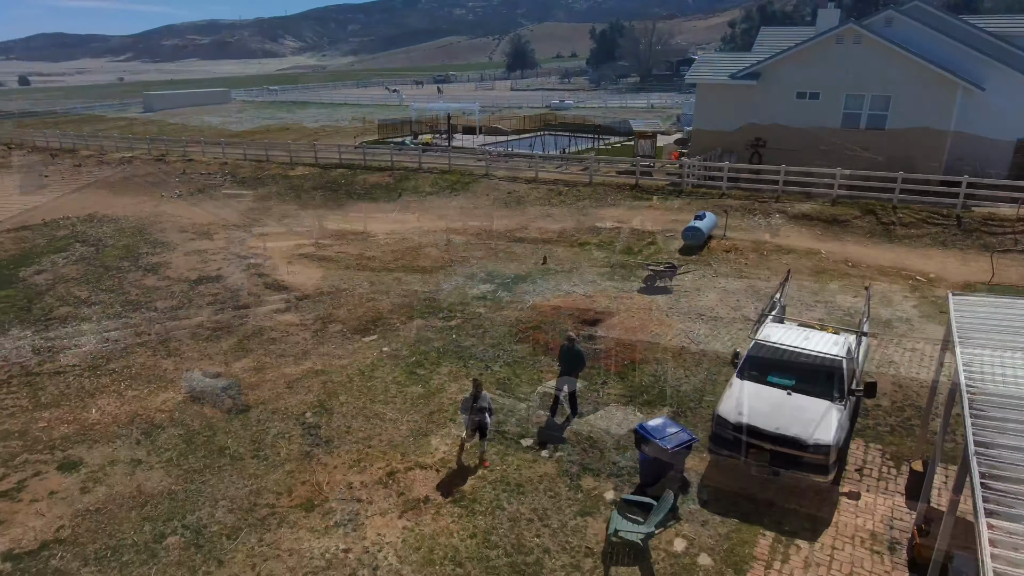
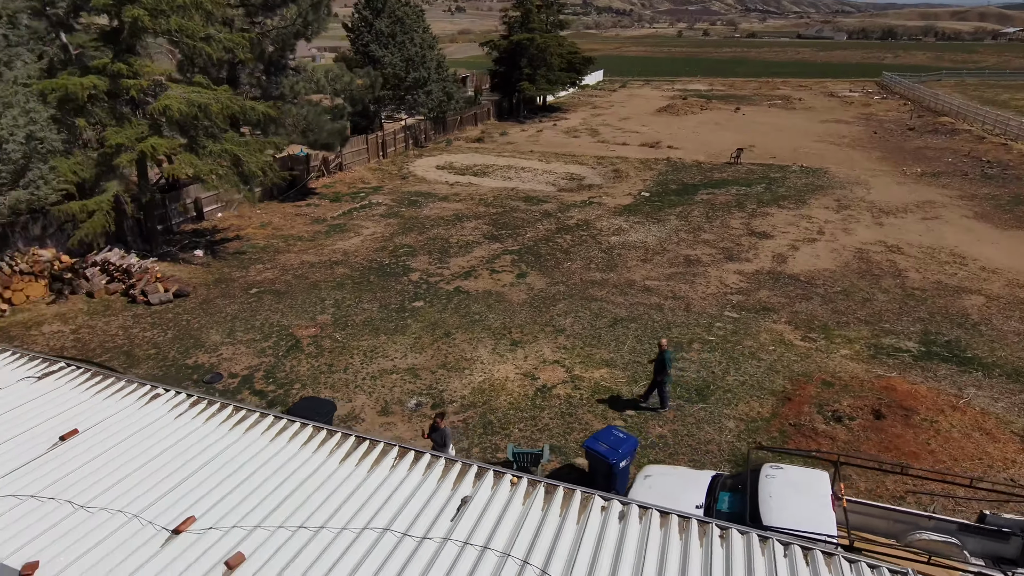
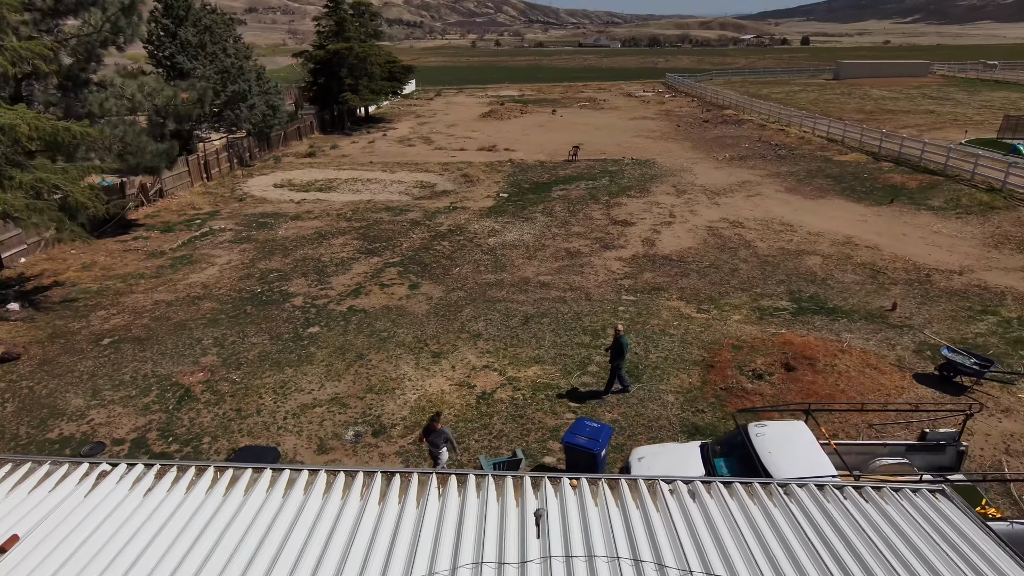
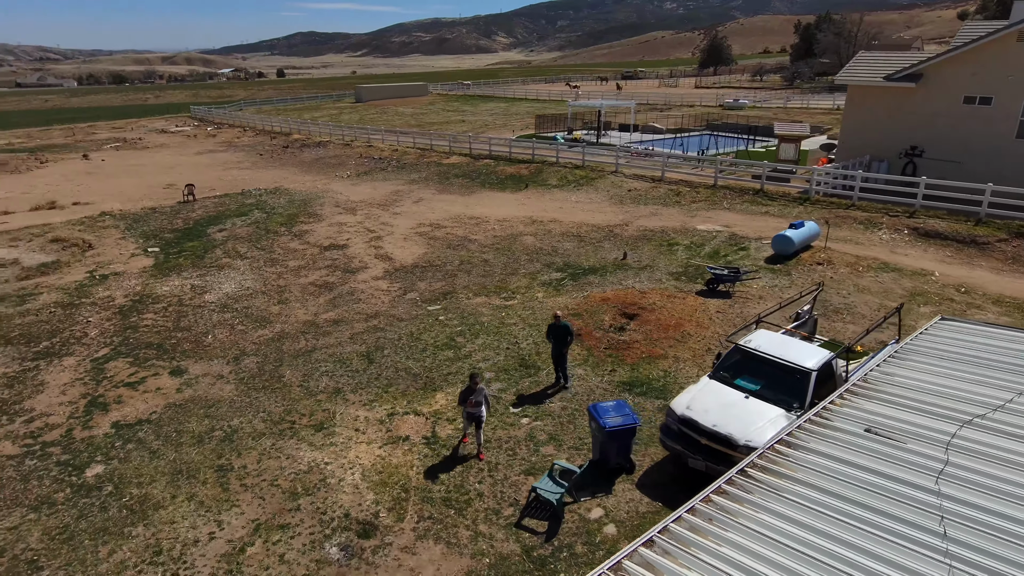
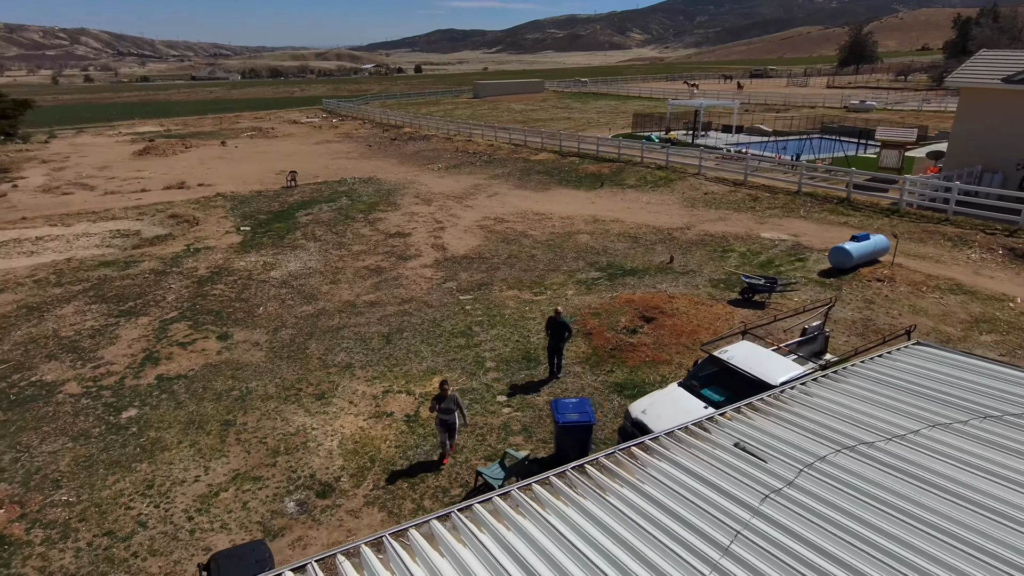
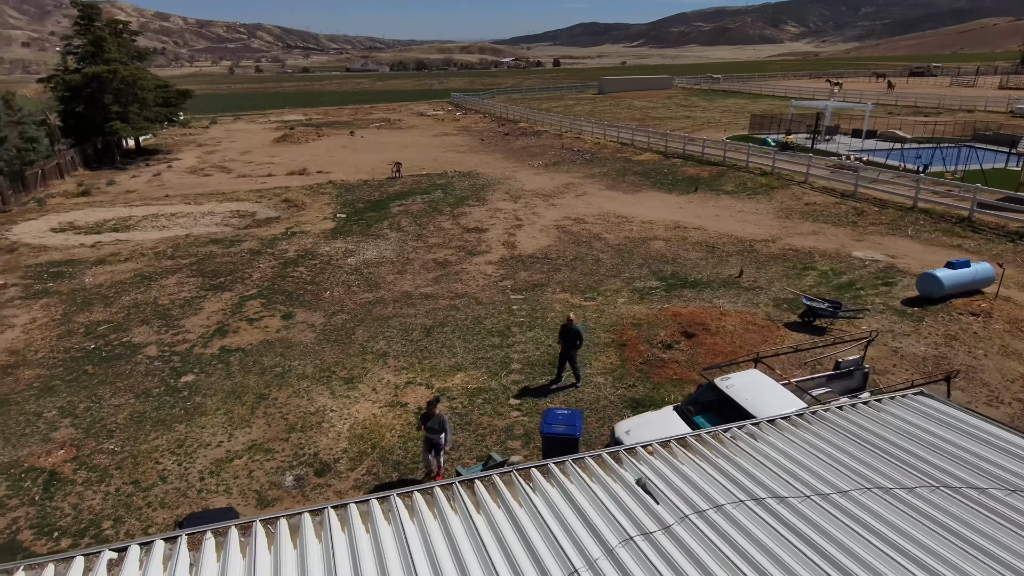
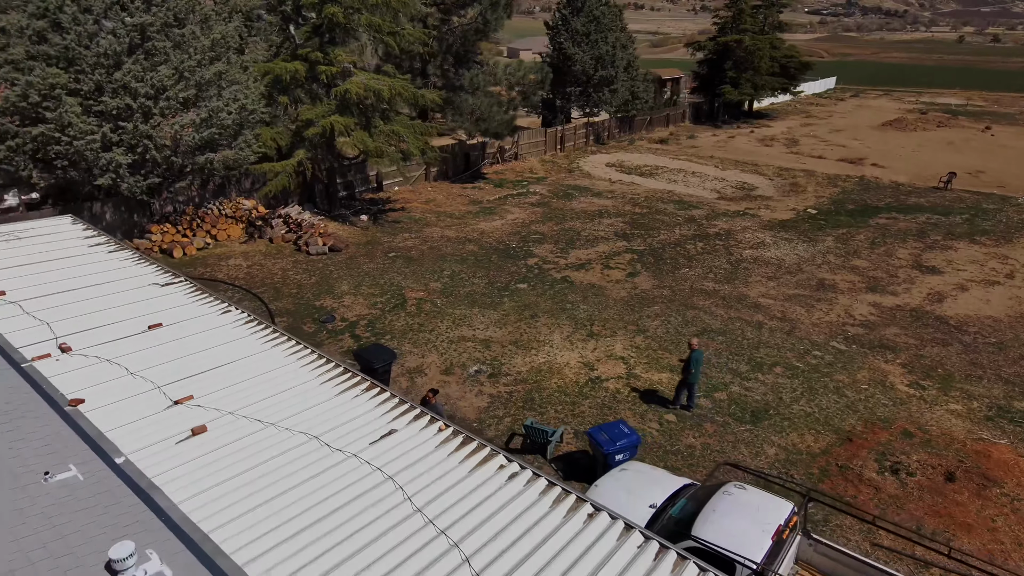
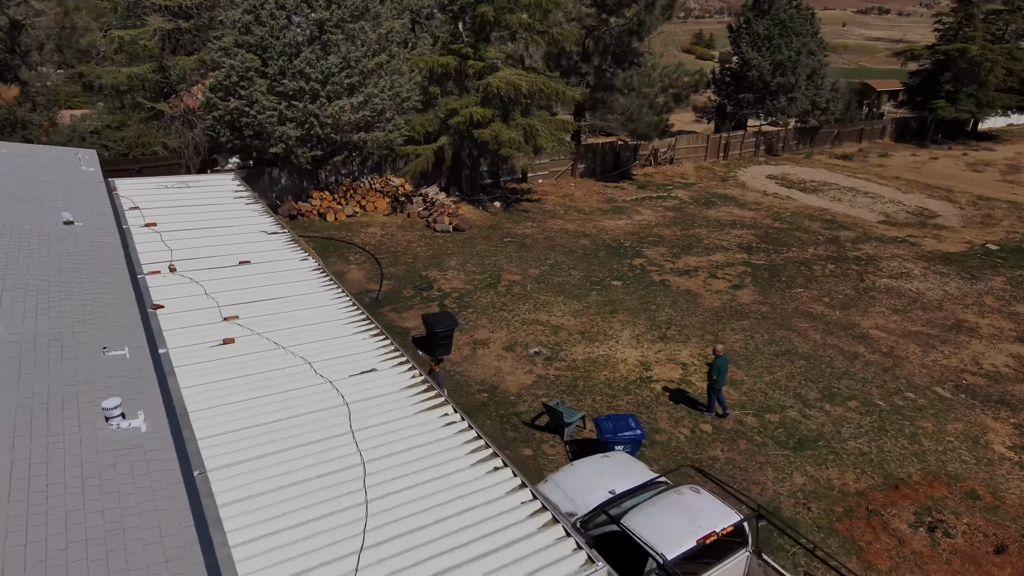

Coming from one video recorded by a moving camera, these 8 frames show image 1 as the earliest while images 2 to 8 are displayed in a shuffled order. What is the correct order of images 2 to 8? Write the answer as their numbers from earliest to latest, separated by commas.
4, 5, 6, 3, 2, 7, 8
